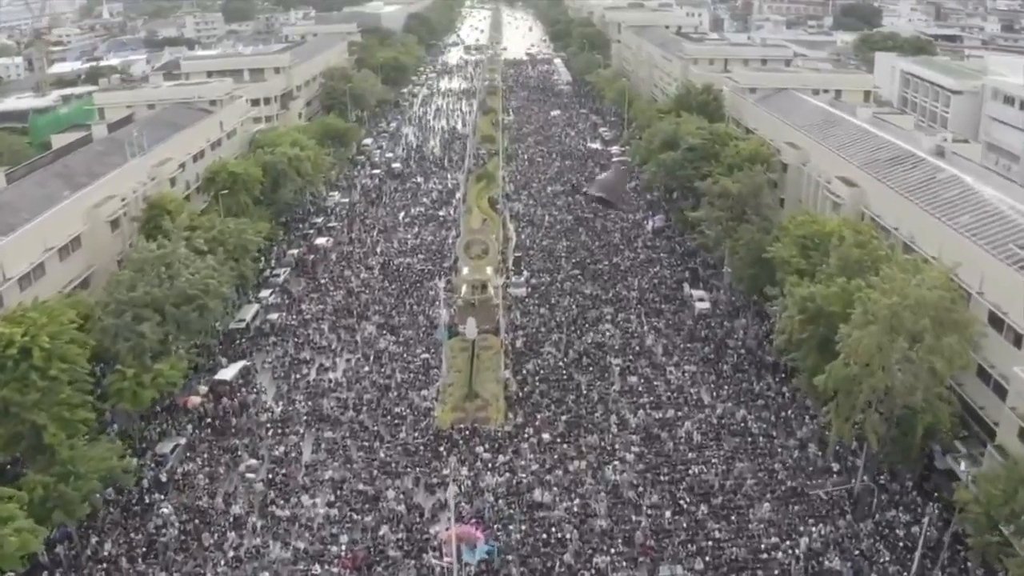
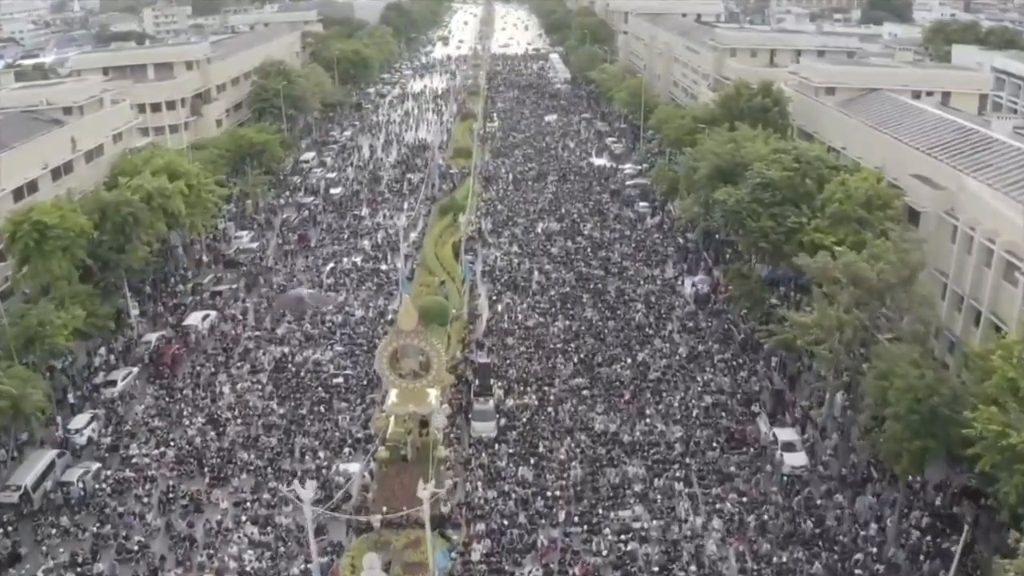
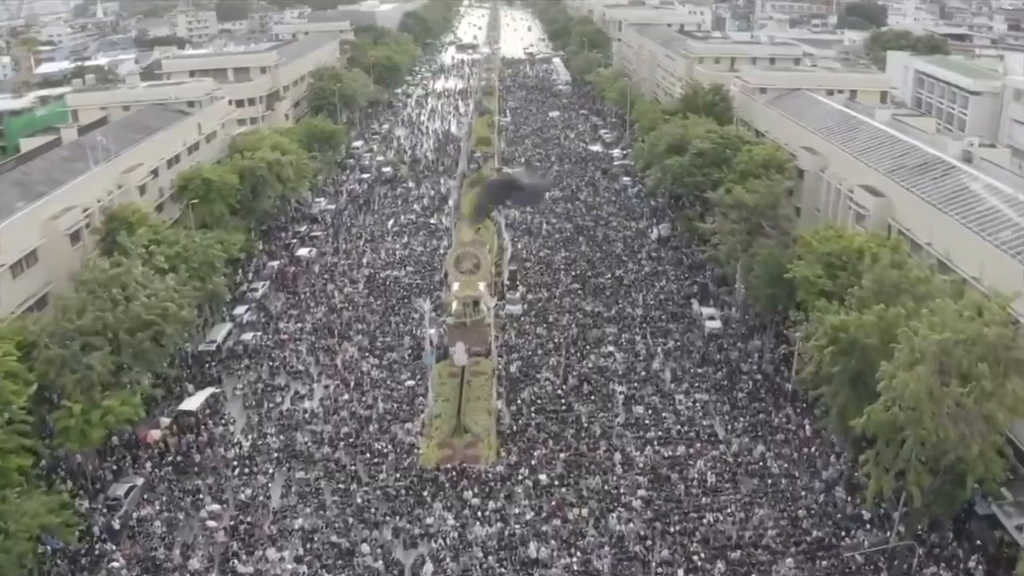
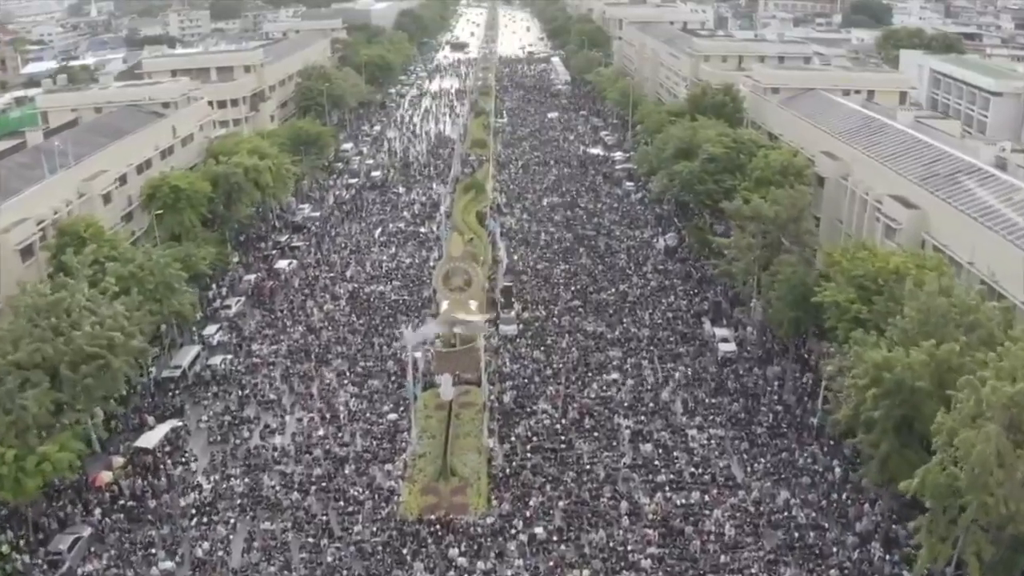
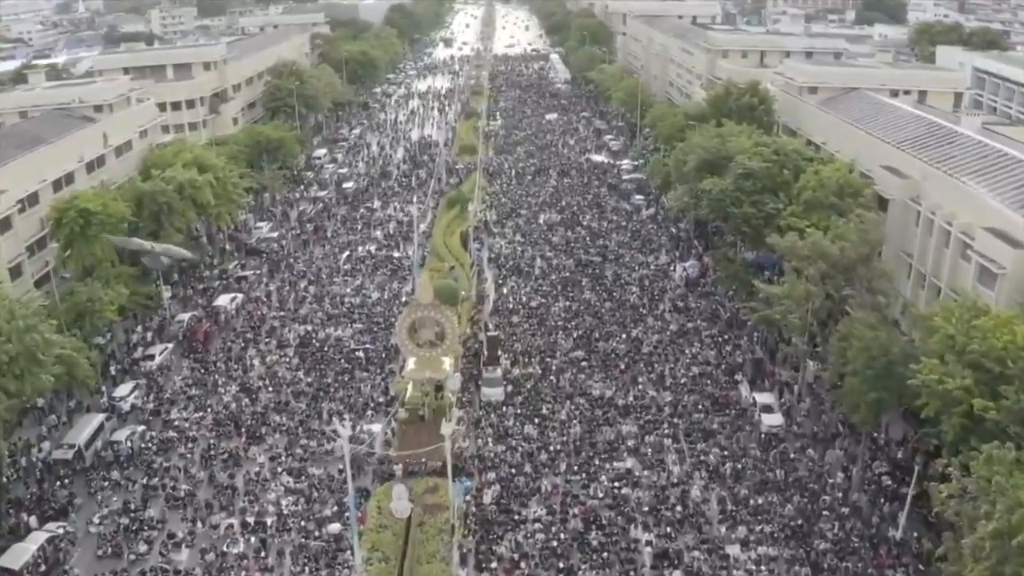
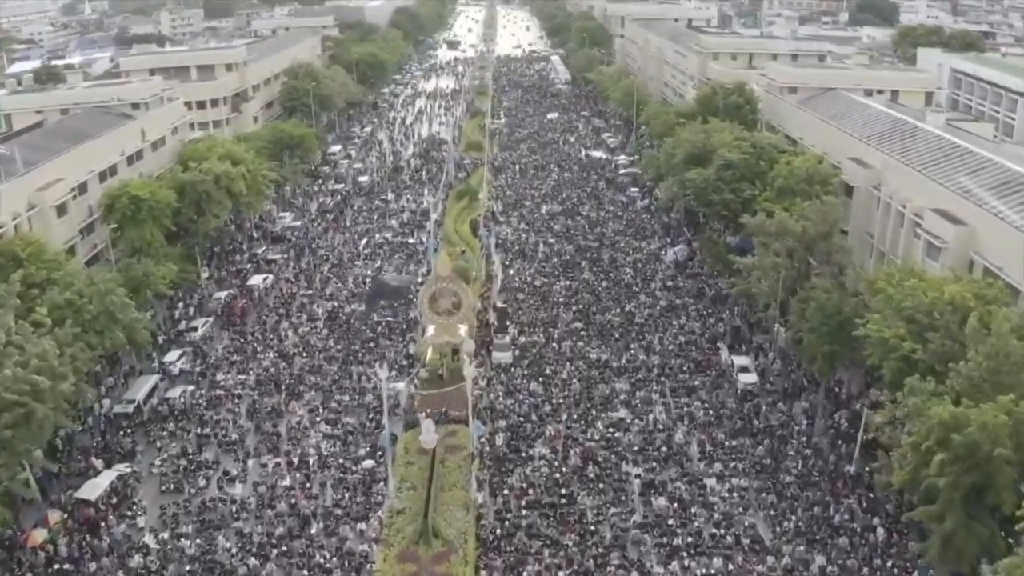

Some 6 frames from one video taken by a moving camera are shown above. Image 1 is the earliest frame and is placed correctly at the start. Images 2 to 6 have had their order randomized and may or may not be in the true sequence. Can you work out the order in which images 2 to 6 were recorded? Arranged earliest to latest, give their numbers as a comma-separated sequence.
3, 4, 6, 5, 2
